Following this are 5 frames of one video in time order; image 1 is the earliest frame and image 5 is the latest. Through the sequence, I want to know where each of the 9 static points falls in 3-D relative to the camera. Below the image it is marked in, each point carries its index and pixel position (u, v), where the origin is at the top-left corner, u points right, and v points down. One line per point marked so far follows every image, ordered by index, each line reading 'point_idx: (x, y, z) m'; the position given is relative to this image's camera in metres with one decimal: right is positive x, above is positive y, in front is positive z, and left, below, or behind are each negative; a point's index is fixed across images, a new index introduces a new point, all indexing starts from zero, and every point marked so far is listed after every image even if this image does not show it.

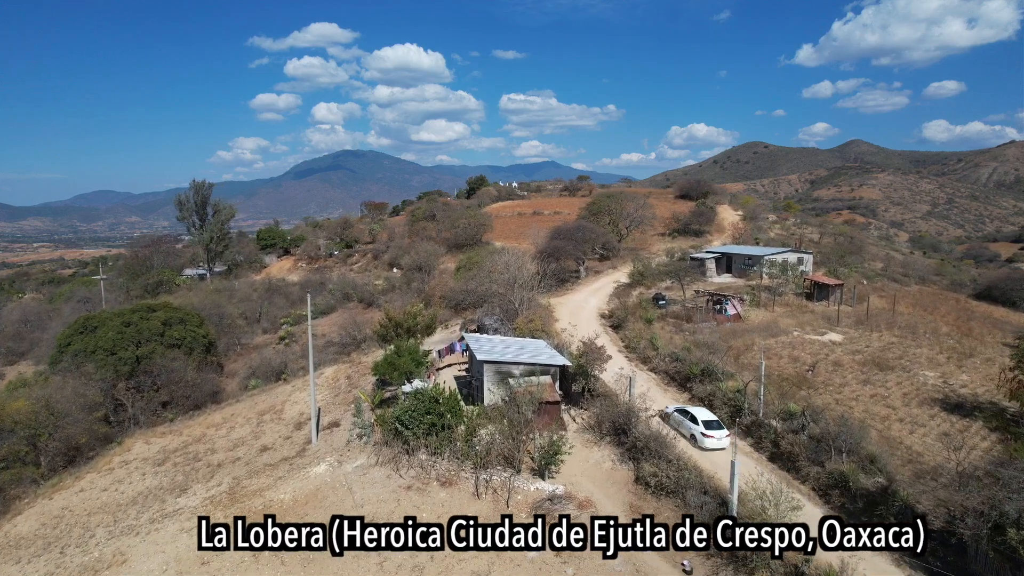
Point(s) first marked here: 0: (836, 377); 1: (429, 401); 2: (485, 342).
0: (+9.0, -2.5, +18.3) m
1: (-2.0, -2.7, +15.4) m
2: (-0.8, -1.6, +19.3) m
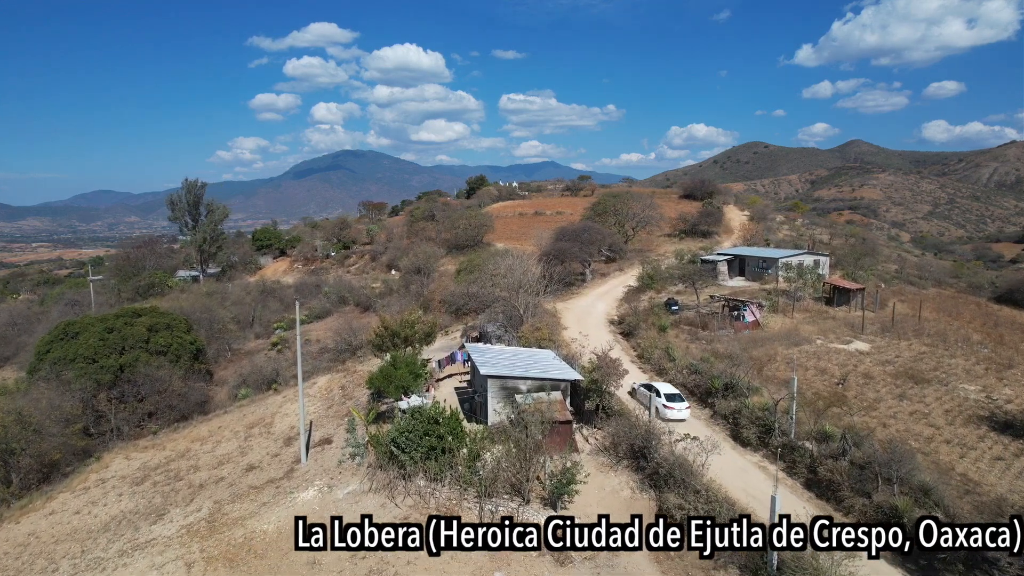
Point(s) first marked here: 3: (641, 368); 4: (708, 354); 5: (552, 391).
0: (+9.1, -2.6, +16.8) m
1: (-1.8, -2.8, +14.0) m
2: (-0.7, -1.8, +17.9) m
3: (+3.9, -2.4, +19.7) m
4: (+5.9, -2.0, +19.6) m
5: (+1.0, -2.4, +15.5) m
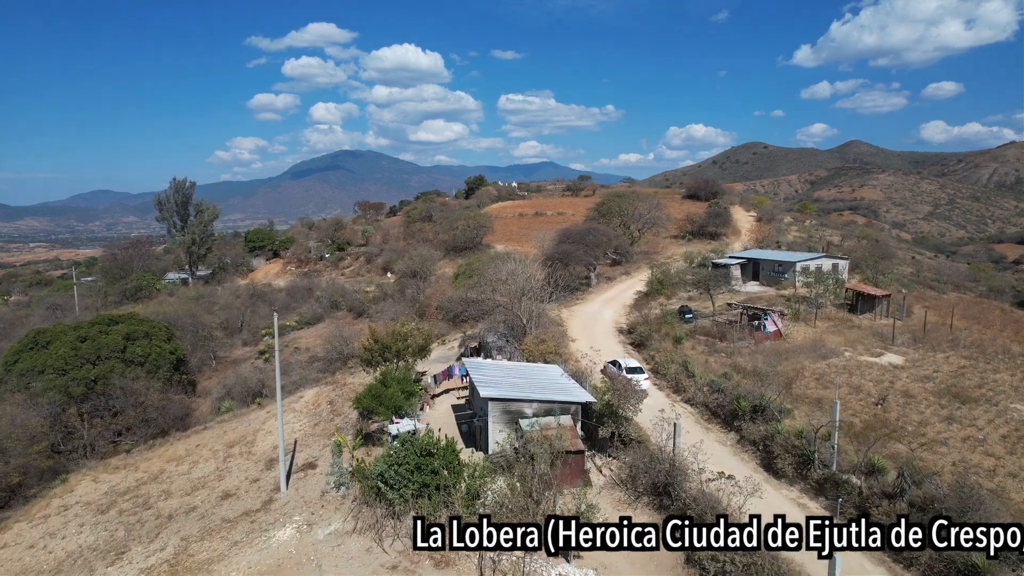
0: (+9.2, -2.9, +15.1) m
1: (-1.7, -3.1, +12.2) m
2: (-0.6, -2.0, +16.2) m
3: (+4.0, -2.7, +18.0) m
4: (+5.9, -2.2, +17.9) m
5: (+1.0, -2.7, +13.8) m
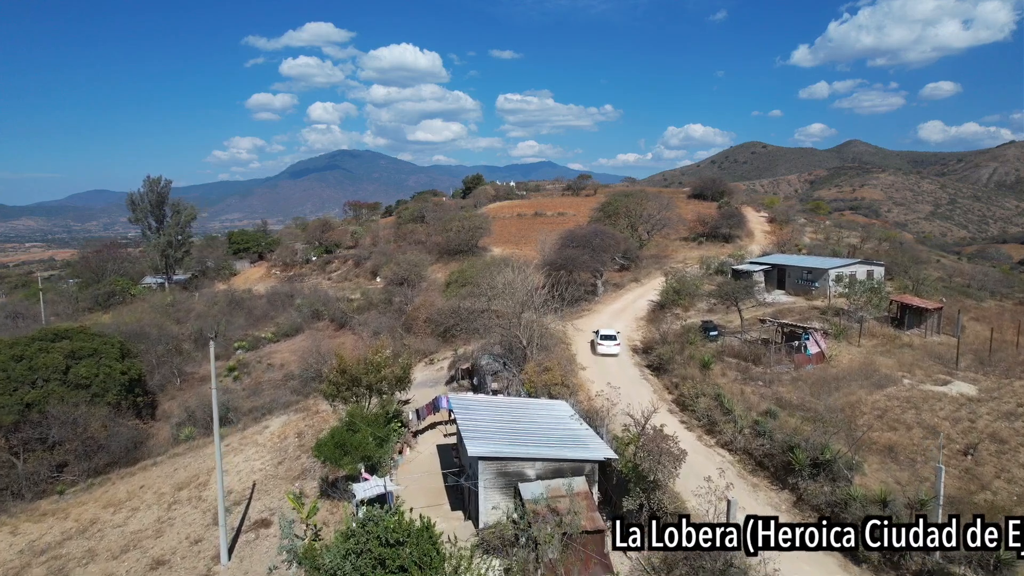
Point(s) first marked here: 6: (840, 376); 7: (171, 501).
0: (+9.2, -3.3, +12.0) m
1: (-1.8, -3.5, +9.1) m
2: (-0.7, -2.4, +13.0) m
3: (+3.9, -3.1, +14.9) m
4: (+5.9, -2.6, +14.8) m
5: (+1.0, -3.1, +10.7) m
6: (+8.5, -2.2, +17.0) m
7: (-8.9, -5.6, +17.1) m
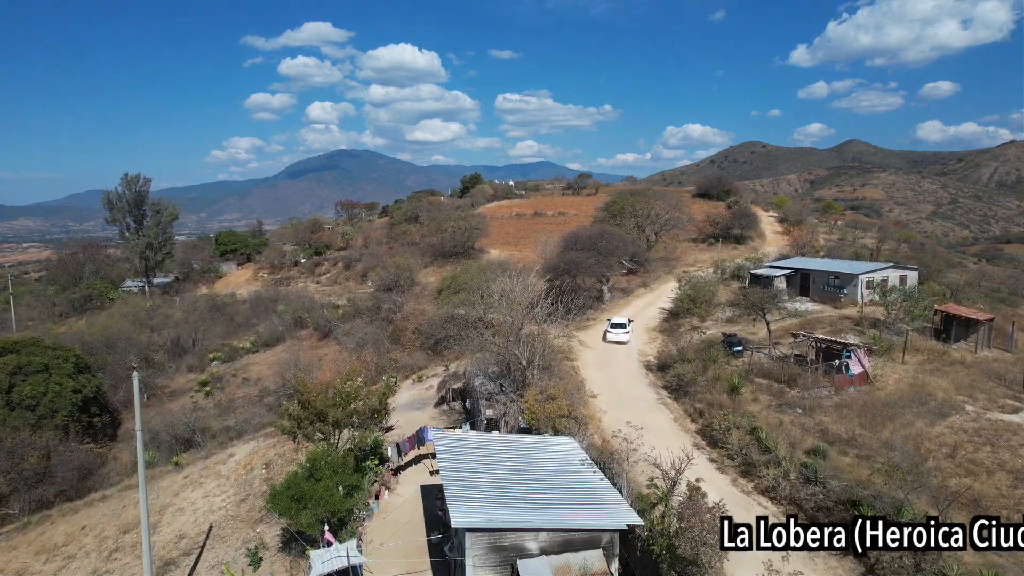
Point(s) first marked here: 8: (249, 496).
0: (+9.1, -3.5, +9.6) m
1: (-1.8, -3.7, +6.7) m
2: (-0.7, -2.7, +10.7) m
3: (+3.9, -3.3, +12.5) m
4: (+5.8, -2.9, +12.4) m
5: (+1.0, -3.3, +8.3) m
6: (+8.4, -2.5, +14.6) m
7: (-9.0, -5.8, +14.7) m
8: (-6.4, -5.0, +15.9) m
